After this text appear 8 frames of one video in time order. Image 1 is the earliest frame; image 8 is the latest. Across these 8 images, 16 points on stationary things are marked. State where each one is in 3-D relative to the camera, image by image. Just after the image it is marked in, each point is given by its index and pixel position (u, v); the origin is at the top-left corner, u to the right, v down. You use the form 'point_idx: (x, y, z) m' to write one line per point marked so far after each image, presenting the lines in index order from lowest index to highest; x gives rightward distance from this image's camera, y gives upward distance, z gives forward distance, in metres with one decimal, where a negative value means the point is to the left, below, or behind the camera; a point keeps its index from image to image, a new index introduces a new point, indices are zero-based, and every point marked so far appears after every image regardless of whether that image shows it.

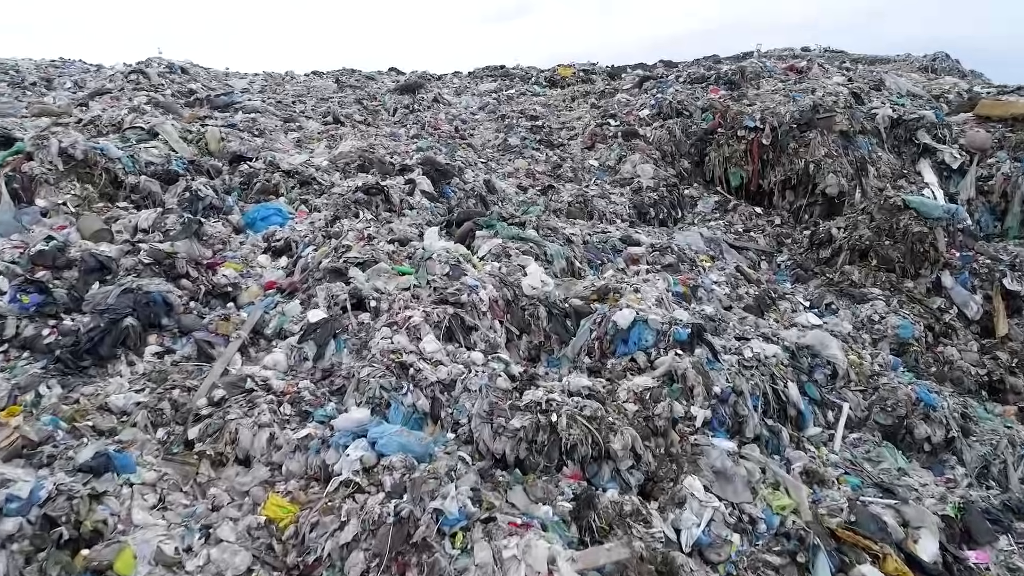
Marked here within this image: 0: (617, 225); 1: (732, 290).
0: (+1.2, +0.7, +8.3) m
1: (+2.2, 0.0, +7.0) m
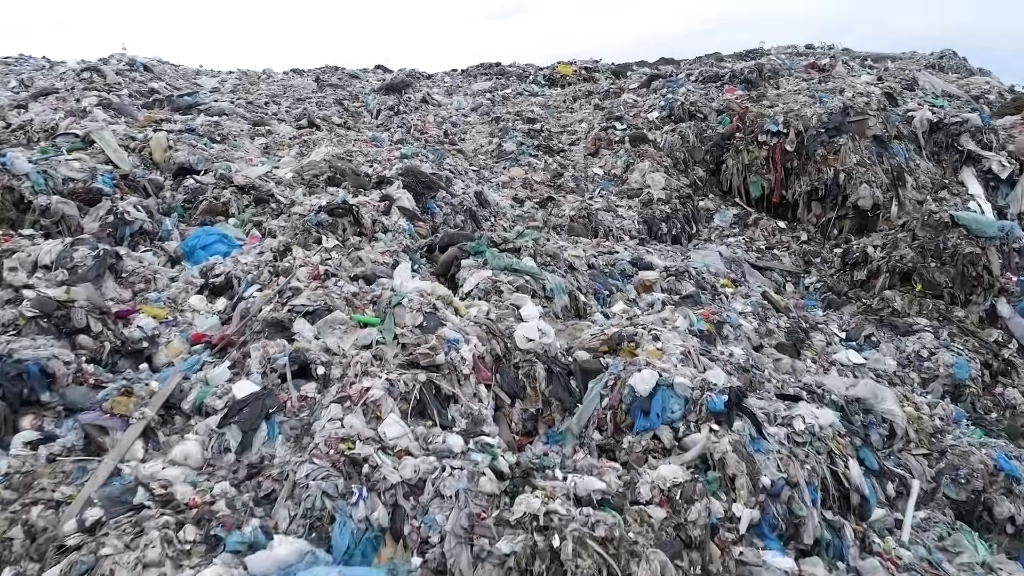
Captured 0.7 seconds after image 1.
0: (+1.2, +0.4, +7.3) m
1: (+2.1, -0.3, +6.0) m
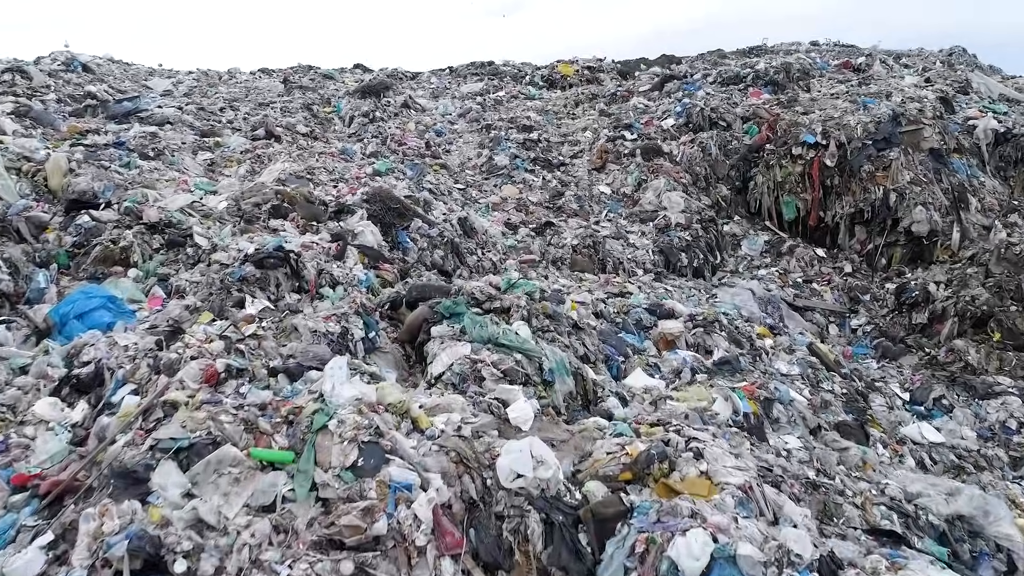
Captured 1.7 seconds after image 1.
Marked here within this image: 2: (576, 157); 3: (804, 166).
0: (+1.1, 0.0, +6.1) m
1: (+2.0, -0.7, +4.8) m
2: (+0.7, +1.5, +8.0) m
3: (+3.0, +1.2, +7.2) m
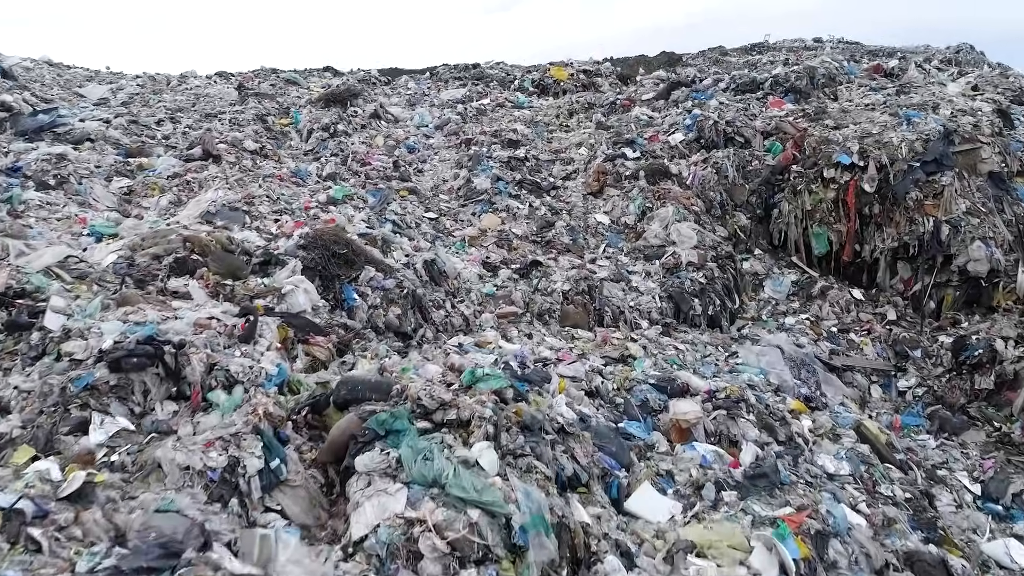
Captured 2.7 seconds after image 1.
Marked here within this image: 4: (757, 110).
0: (+0.9, -0.4, +5.0) m
1: (+1.9, -1.1, +3.7) m
2: (+0.5, +1.1, +6.8) m
3: (+2.8, +0.8, +6.1) m
4: (+2.5, +1.8, +7.2) m
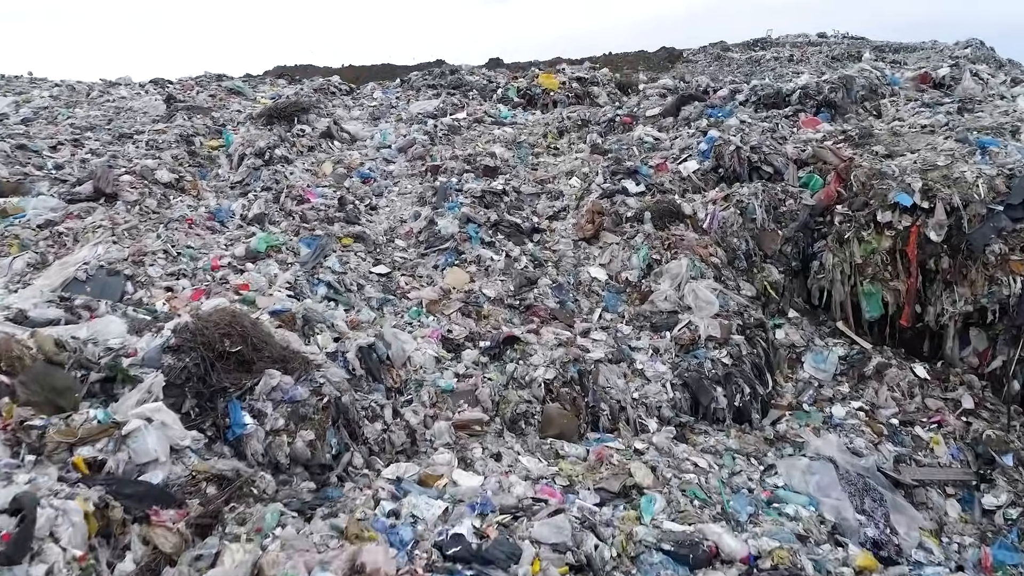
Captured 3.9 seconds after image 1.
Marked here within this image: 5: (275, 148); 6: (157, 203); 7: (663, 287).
0: (+0.7, -0.9, +3.7) m
1: (+1.7, -1.7, +2.4) m
2: (+0.3, +0.6, +5.6) m
3: (+2.6, +0.3, +4.8) m
4: (+2.3, +1.3, +5.9) m
5: (-2.0, +1.2, +6.0) m
6: (-2.6, +0.6, +5.2) m
7: (+1.0, 0.0, +4.8) m
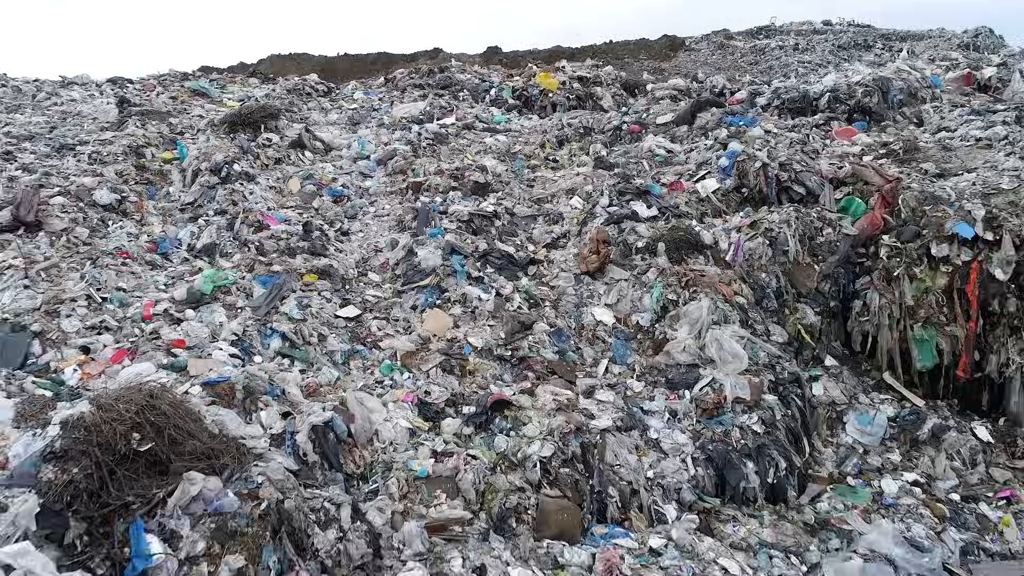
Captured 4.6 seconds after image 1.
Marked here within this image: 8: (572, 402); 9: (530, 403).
0: (+0.7, -1.2, +3.0) m
1: (+1.6, -2.0, +1.7) m
2: (+0.3, +0.3, +4.8) m
3: (+2.6, +0.1, +4.1) m
4: (+2.2, +1.0, +5.1) m
5: (-2.1, +0.9, +5.3) m
6: (-2.6, +0.4, +4.5) m
7: (+1.0, -0.3, +4.1) m
8: (+0.3, -0.6, +3.7) m
9: (+0.1, -0.6, +3.7) m
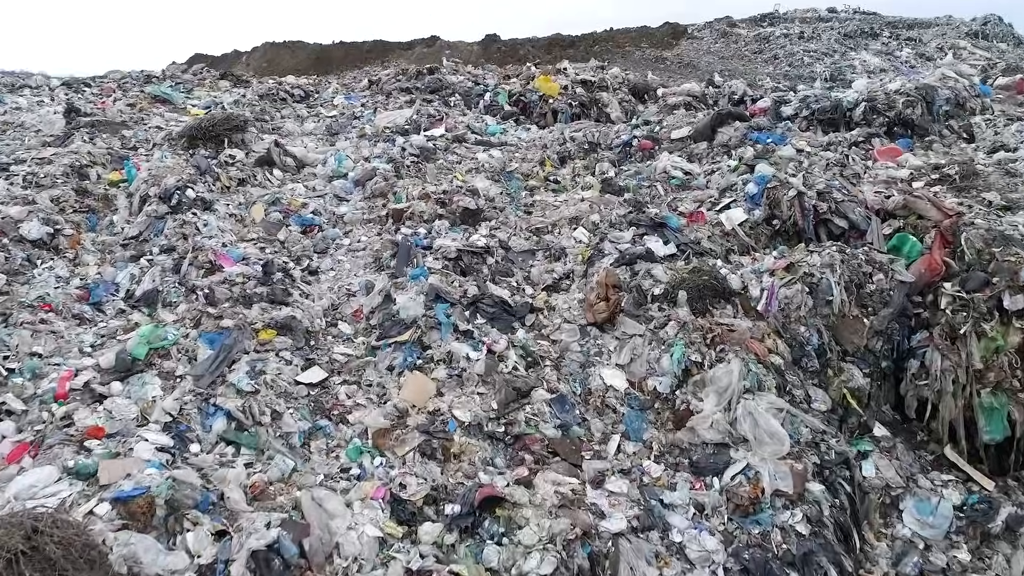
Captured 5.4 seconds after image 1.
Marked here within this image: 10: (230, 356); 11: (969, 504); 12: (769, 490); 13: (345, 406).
0: (+0.6, -1.5, +2.3) m
1: (+1.6, -2.3, +1.1) m
2: (+0.3, 0.0, +4.2) m
3: (+2.5, -0.2, +3.5) m
4: (+2.2, +0.8, +4.5) m
5: (-2.1, +0.7, +4.6) m
6: (-2.7, +0.1, +3.8) m
7: (+0.9, -0.6, +3.4) m
8: (+0.3, -0.9, +3.1) m
9: (+0.1, -0.9, +3.0) m
10: (-1.4, -0.3, +3.4) m
11: (+2.2, -1.0, +3.4) m
12: (+1.1, -0.9, +3.1) m
13: (-0.8, -0.6, +3.4) m
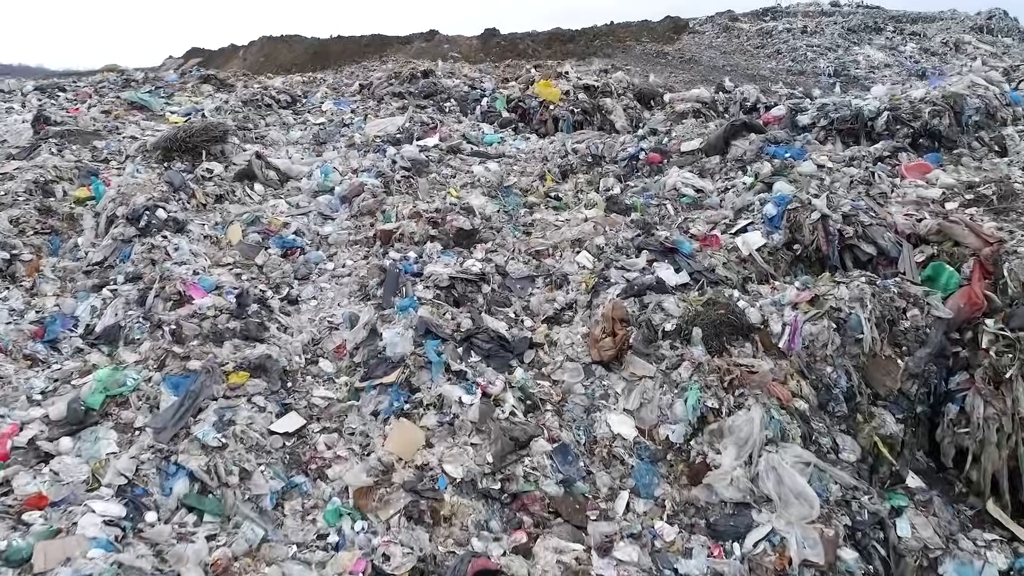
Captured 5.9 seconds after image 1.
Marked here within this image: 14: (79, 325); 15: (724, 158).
0: (+0.6, -1.7, +2.0) m
1: (+1.6, -2.5, +0.8) m
2: (+0.2, -0.2, +3.8) m
3: (+2.5, -0.4, +3.1) m
4: (+2.2, +0.6, +4.1) m
5: (-2.1, +0.5, +4.3) m
6: (-2.7, -0.1, +3.4) m
7: (+0.9, -0.7, +3.1) m
8: (+0.3, -1.1, +2.8) m
9: (+0.1, -1.1, +2.7) m
10: (-1.4, -0.5, +3.1) m
11: (+2.2, -1.2, +3.1) m
12: (+1.1, -1.1, +2.8) m
13: (-0.8, -0.7, +3.1) m
14: (-2.1, -0.2, +3.5) m
15: (+1.4, +0.9, +4.7) m
